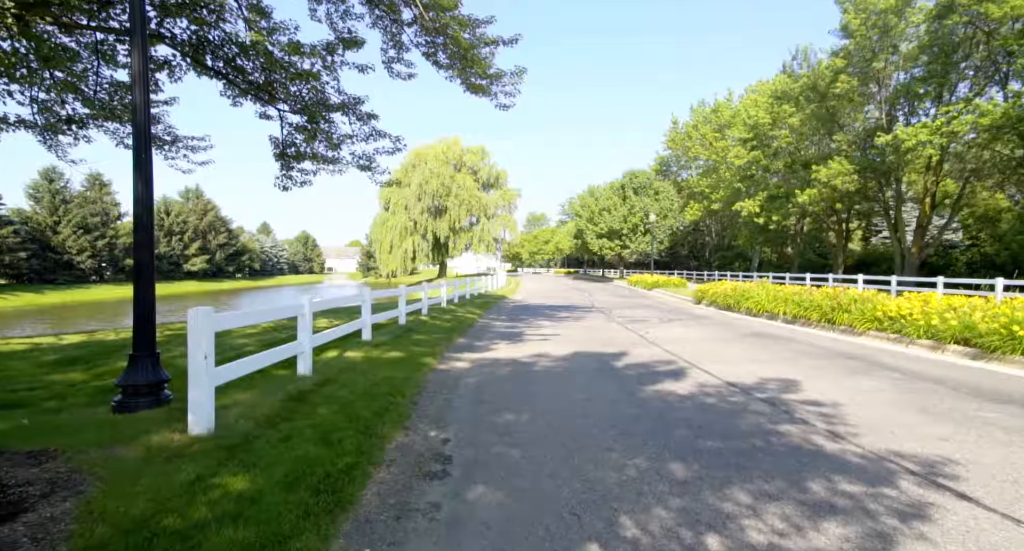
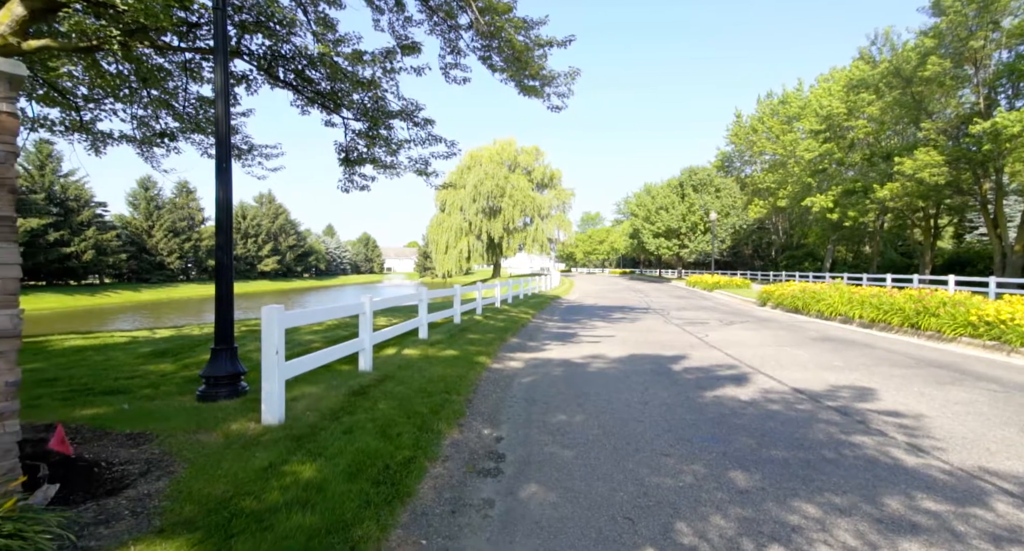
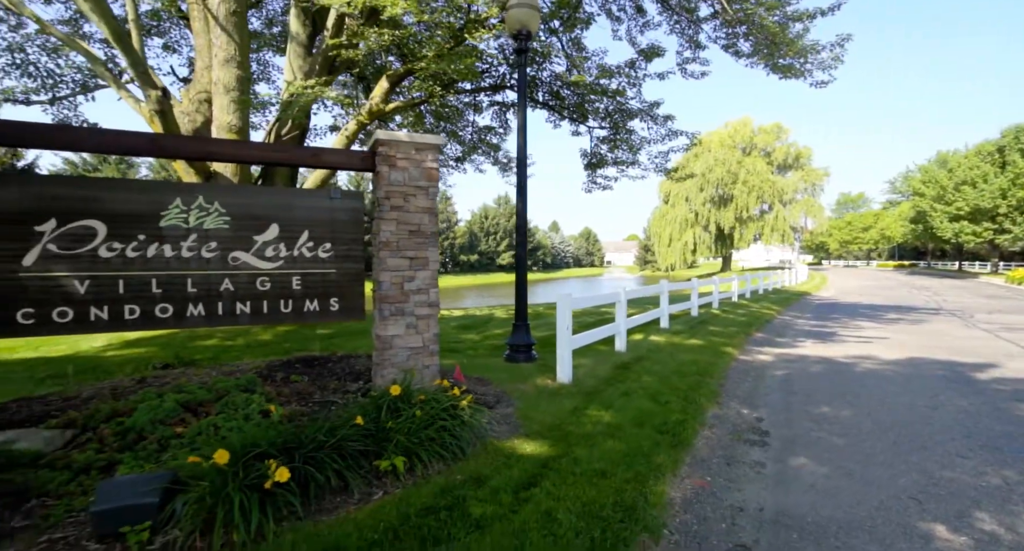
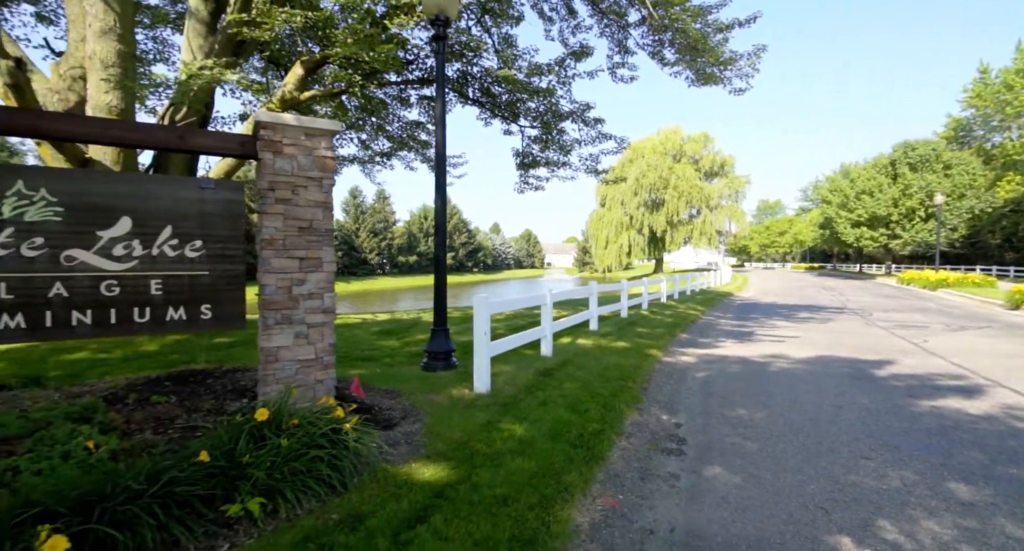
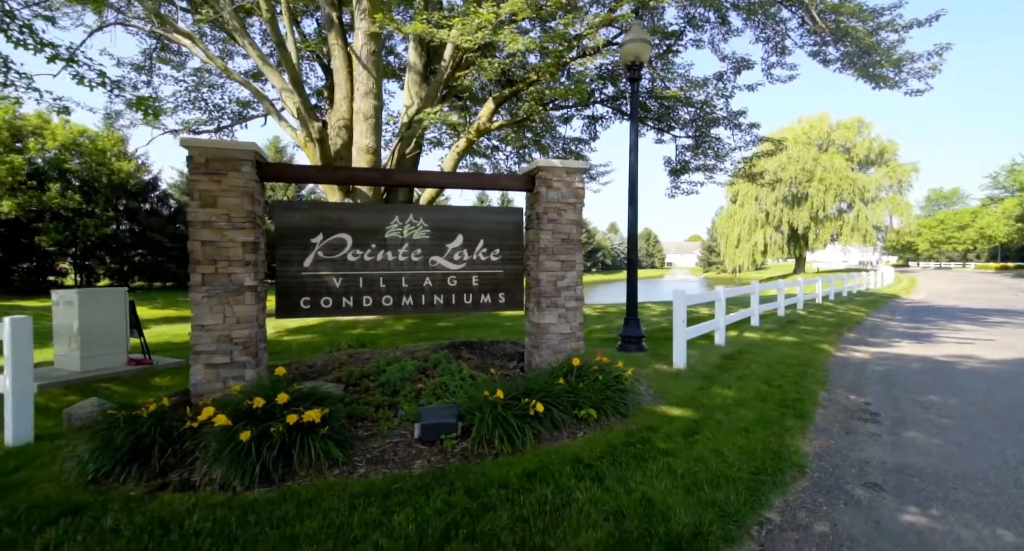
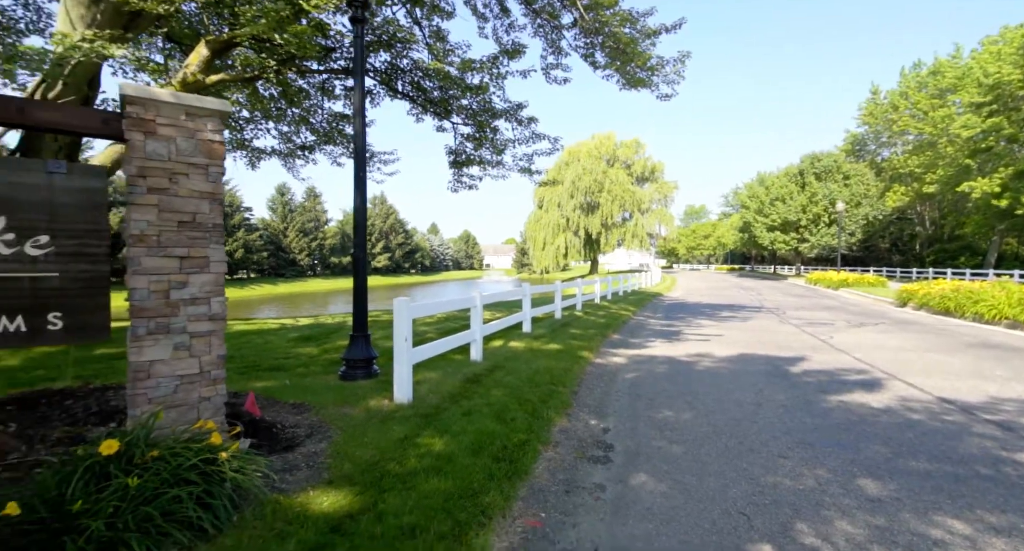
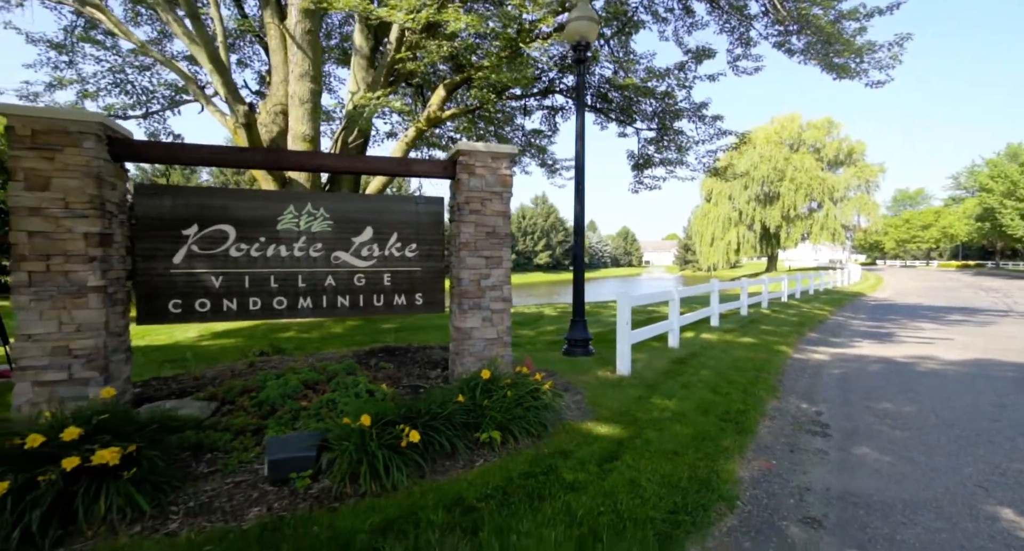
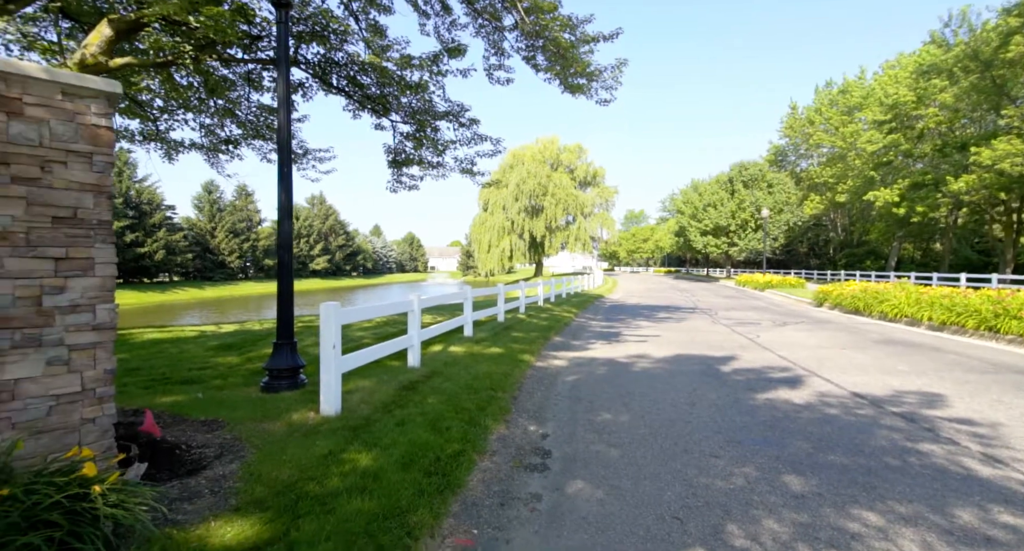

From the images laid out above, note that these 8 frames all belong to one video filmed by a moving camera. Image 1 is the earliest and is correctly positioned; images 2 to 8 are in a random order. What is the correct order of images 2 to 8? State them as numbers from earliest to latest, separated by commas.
2, 8, 6, 4, 3, 7, 5
